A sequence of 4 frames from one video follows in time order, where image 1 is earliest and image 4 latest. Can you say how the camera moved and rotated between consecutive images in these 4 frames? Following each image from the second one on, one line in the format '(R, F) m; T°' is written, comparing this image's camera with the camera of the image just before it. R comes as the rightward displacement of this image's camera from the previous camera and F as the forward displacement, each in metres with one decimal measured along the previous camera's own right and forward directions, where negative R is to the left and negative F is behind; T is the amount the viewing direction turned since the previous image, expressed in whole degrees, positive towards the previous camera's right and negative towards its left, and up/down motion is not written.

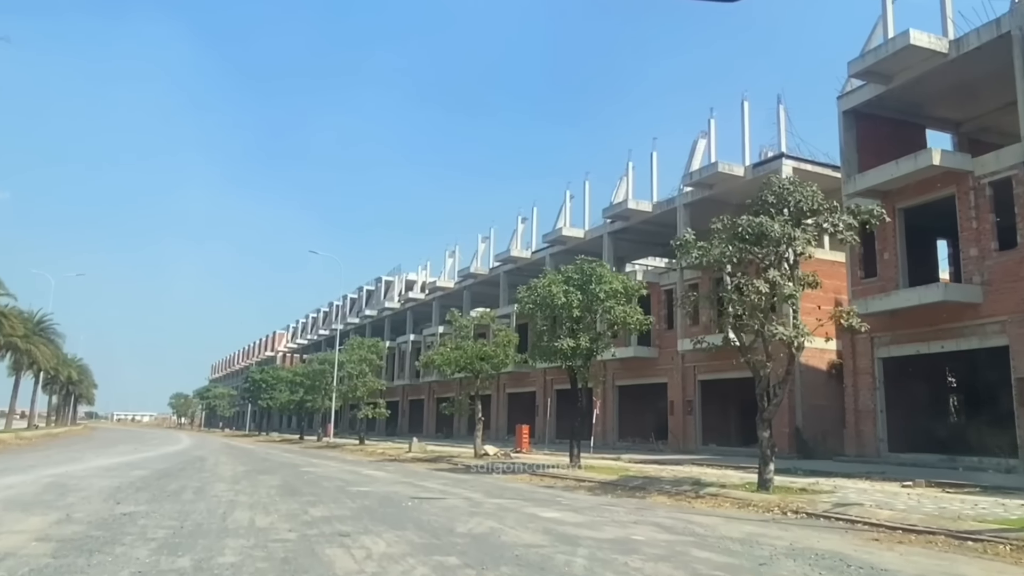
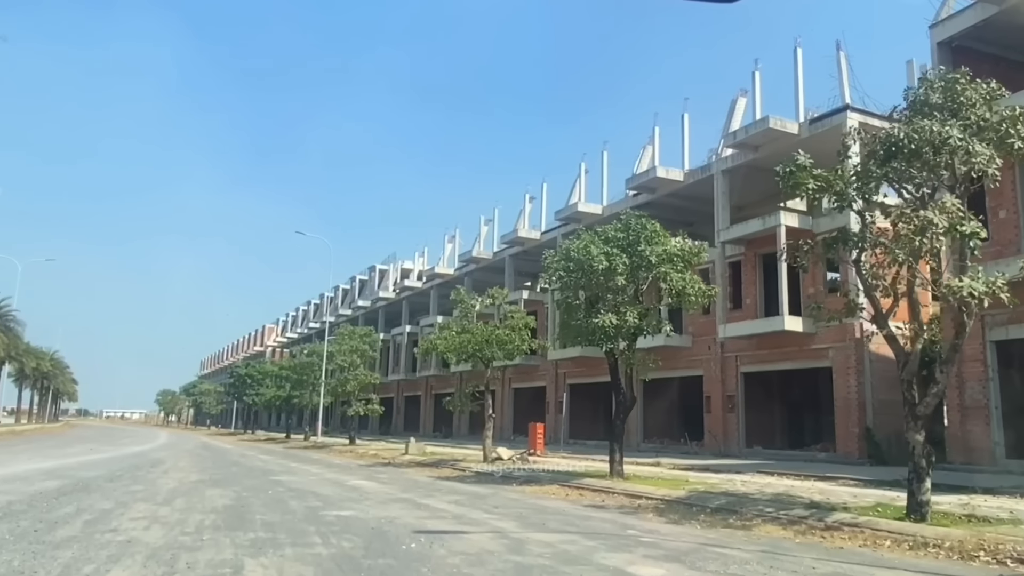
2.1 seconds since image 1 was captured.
(-0.8, +5.4) m; 0°
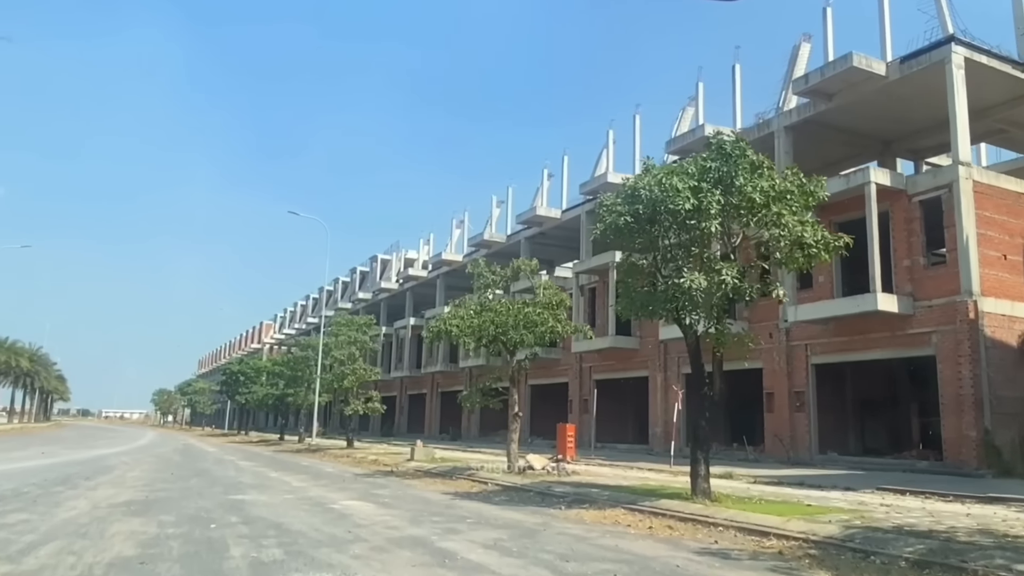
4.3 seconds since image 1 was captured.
(-0.9, +5.5) m; 0°
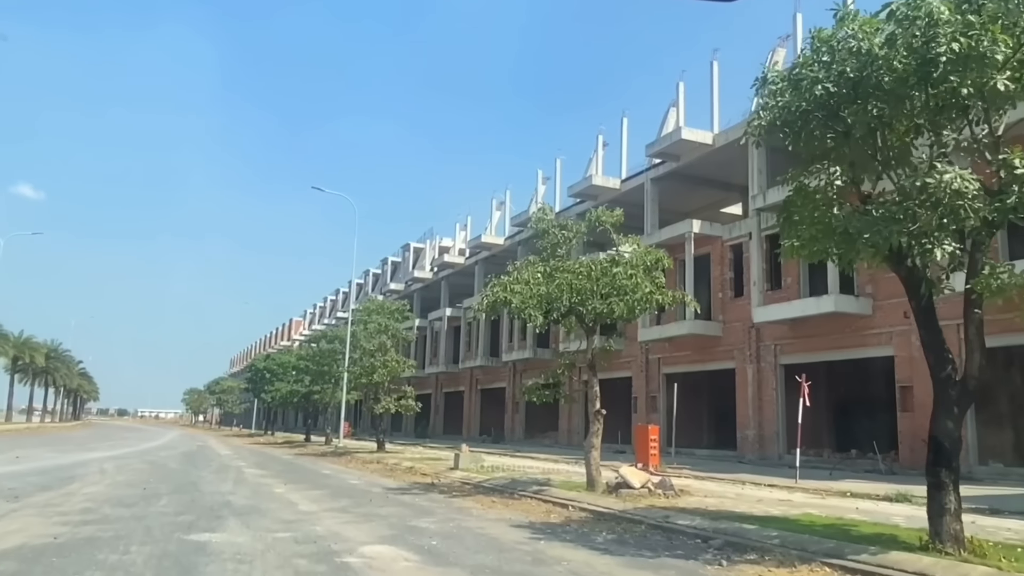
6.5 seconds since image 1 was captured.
(-1.1, +5.7) m; -2°
